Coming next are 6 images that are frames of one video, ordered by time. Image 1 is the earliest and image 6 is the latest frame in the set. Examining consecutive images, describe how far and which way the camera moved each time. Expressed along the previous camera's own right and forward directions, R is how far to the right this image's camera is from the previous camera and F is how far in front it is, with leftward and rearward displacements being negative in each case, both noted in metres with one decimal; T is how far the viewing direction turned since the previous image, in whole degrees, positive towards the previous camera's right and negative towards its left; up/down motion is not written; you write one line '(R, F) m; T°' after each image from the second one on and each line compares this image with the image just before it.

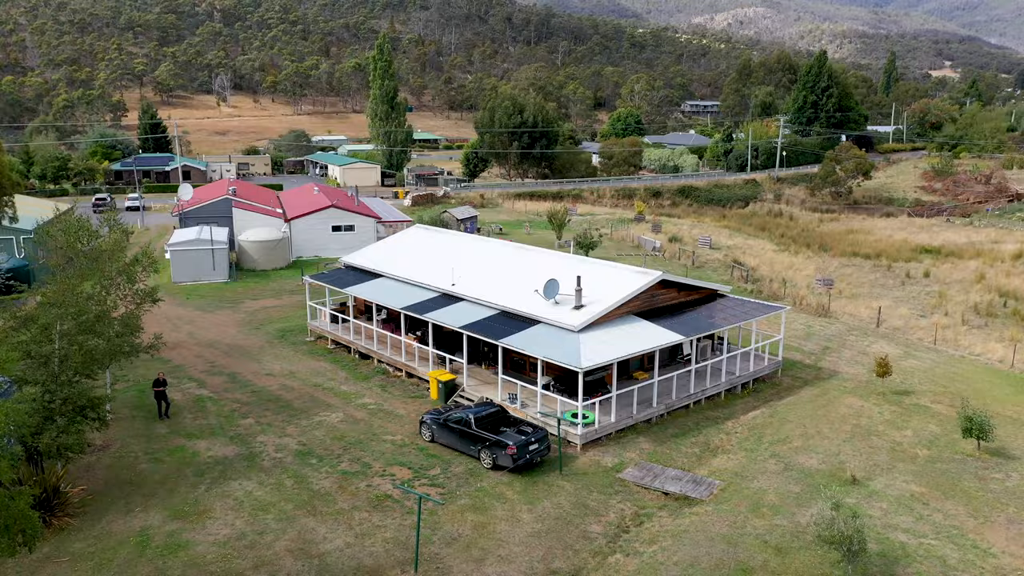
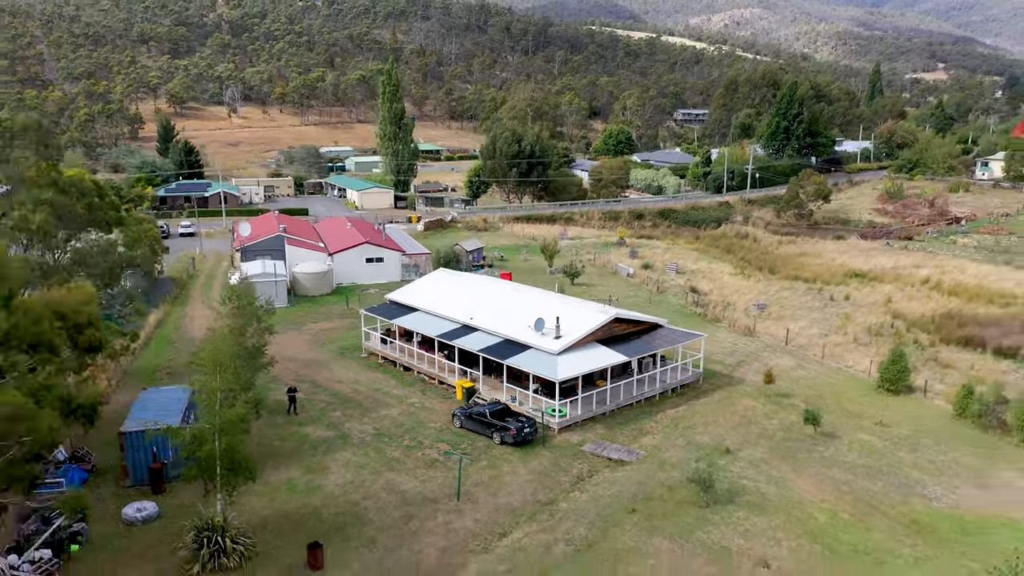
(0.0, -3.6) m; 0°
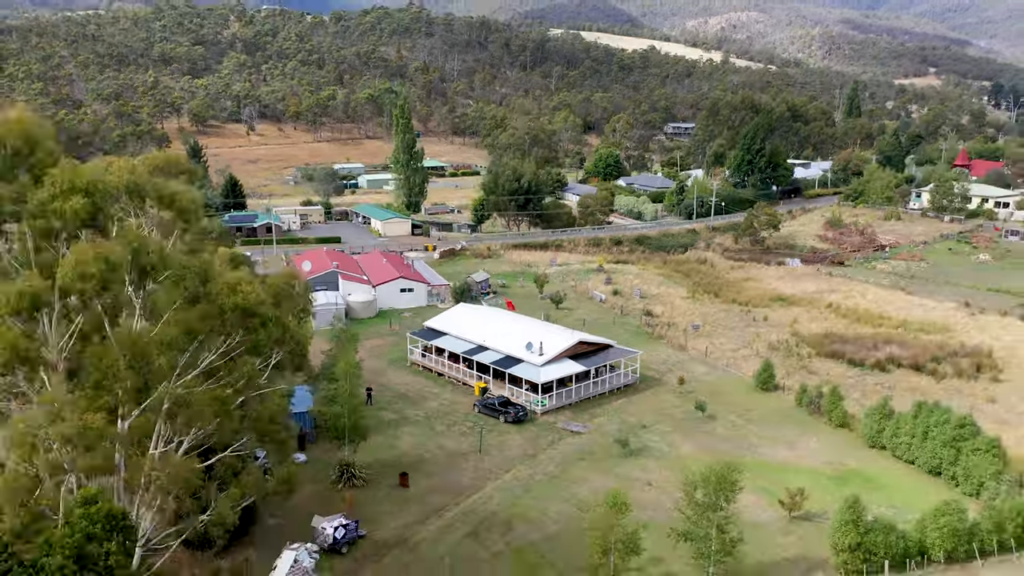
(0.0, -6.0) m; 0°
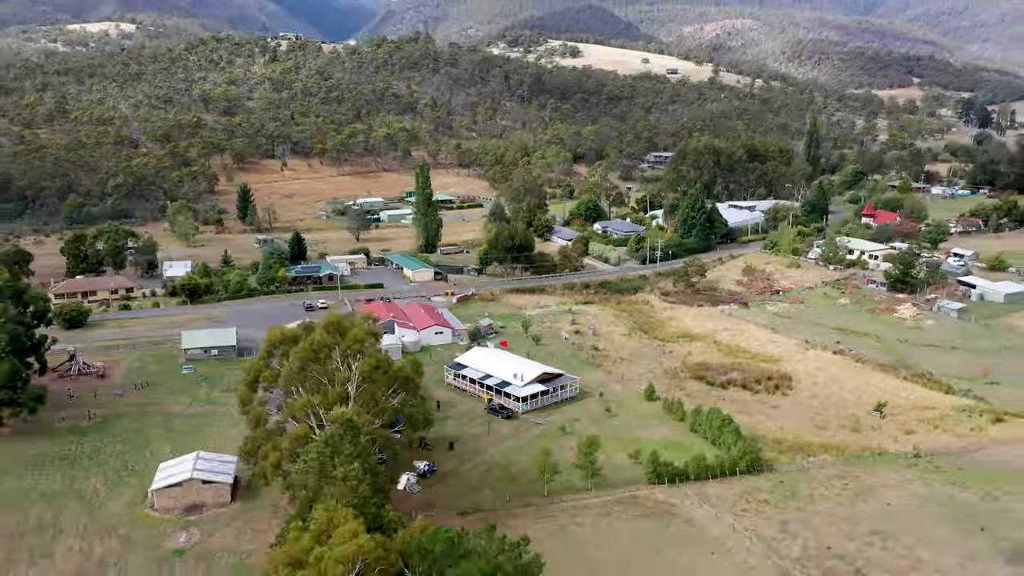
(+0.2, -13.6) m; 0°
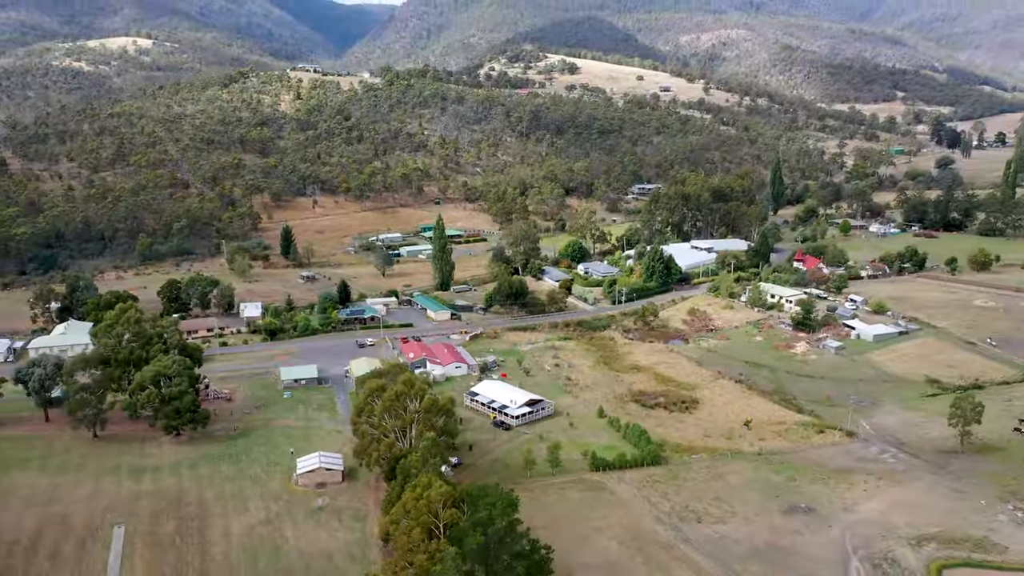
(+0.2, -15.9) m; 0°
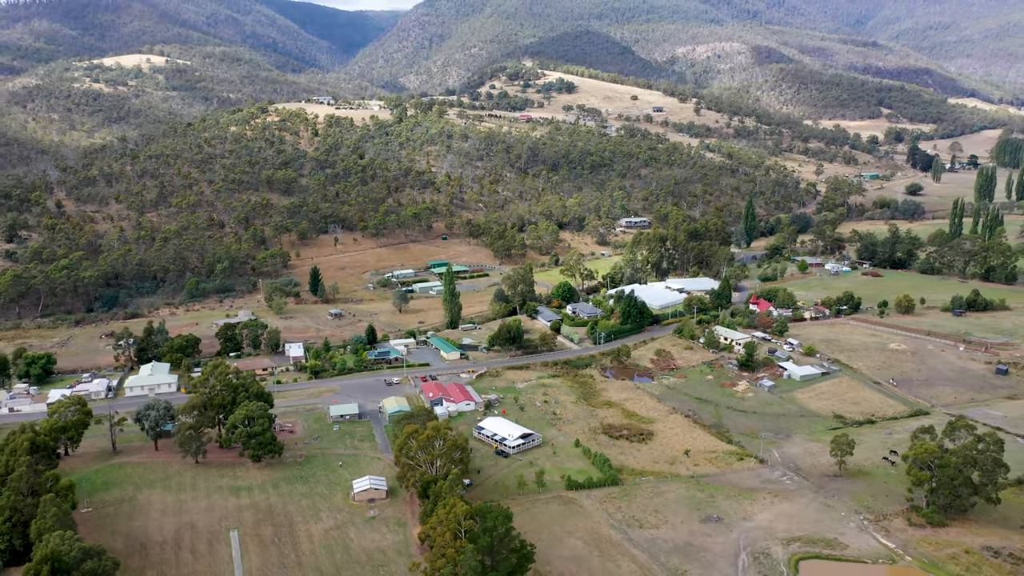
(+0.1, -14.8) m; 0°
